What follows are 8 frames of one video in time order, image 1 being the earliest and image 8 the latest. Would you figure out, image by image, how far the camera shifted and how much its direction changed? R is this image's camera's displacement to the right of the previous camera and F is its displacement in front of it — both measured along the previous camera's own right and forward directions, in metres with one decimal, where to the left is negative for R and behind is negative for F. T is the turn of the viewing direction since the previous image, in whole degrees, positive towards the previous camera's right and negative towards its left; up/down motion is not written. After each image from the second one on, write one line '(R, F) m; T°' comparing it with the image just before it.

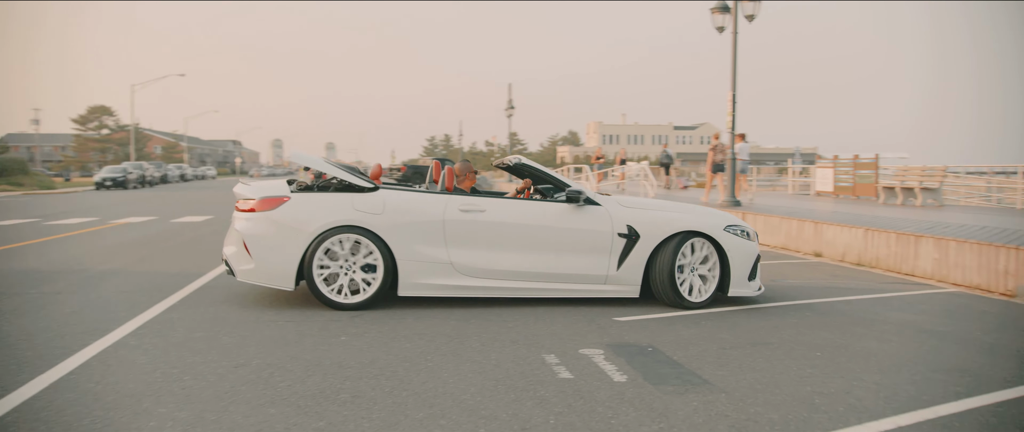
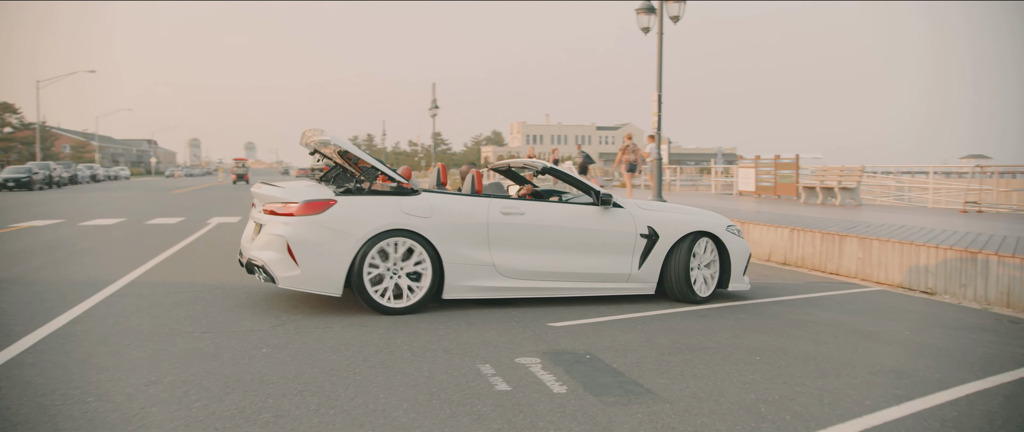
(0.0, +0.2) m; +6°
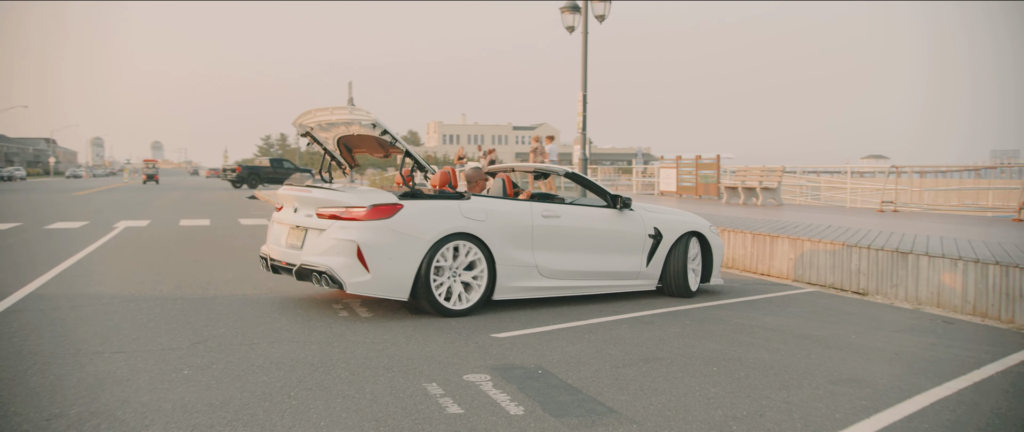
(-0.1, +0.3) m; +6°
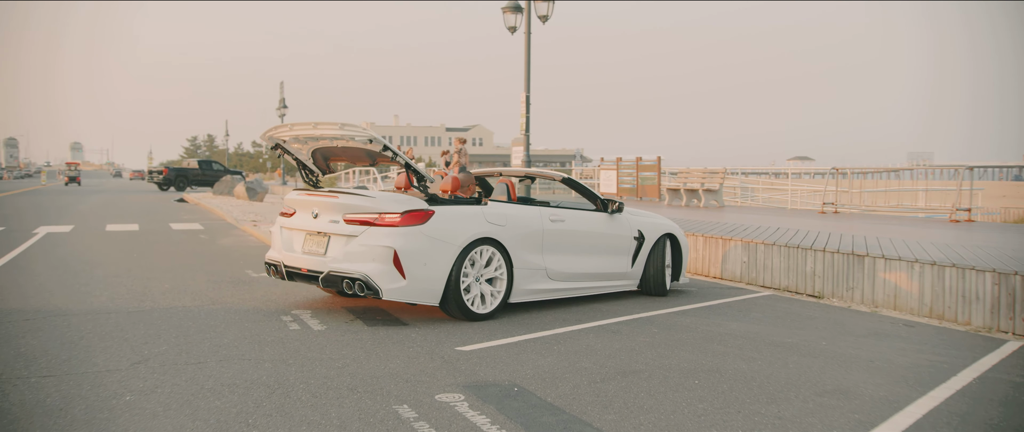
(-0.2, +0.3) m; +5°
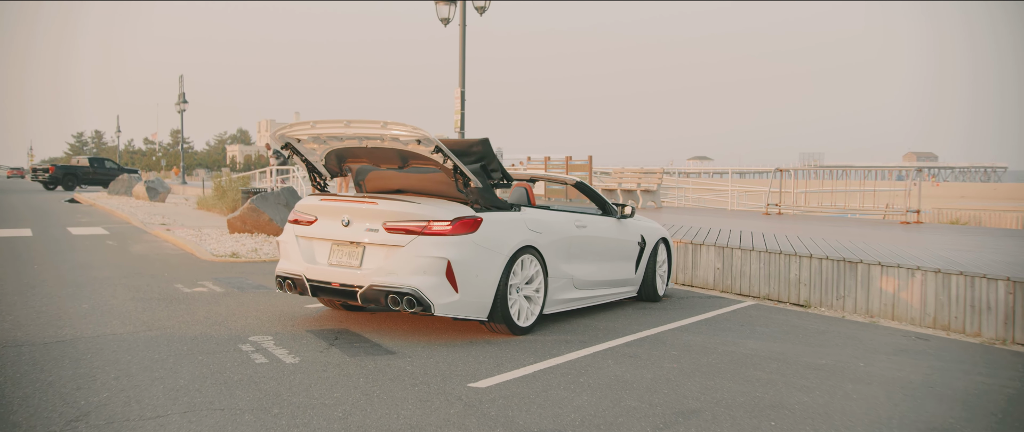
(-0.7, +0.8) m; +7°
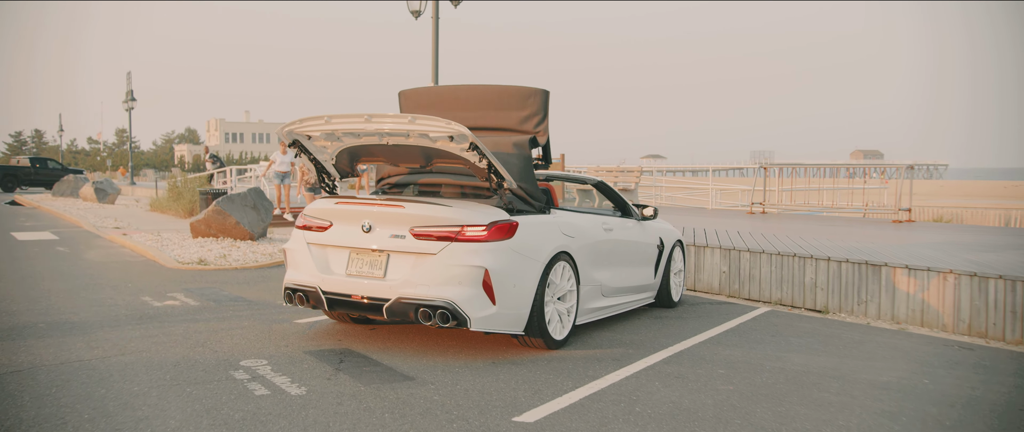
(-0.5, +0.6) m; +3°
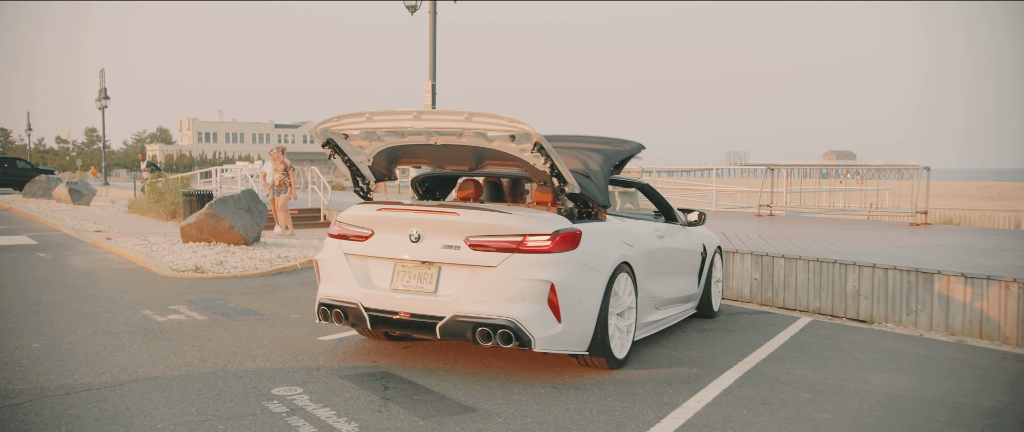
(-0.5, +0.5) m; +2°
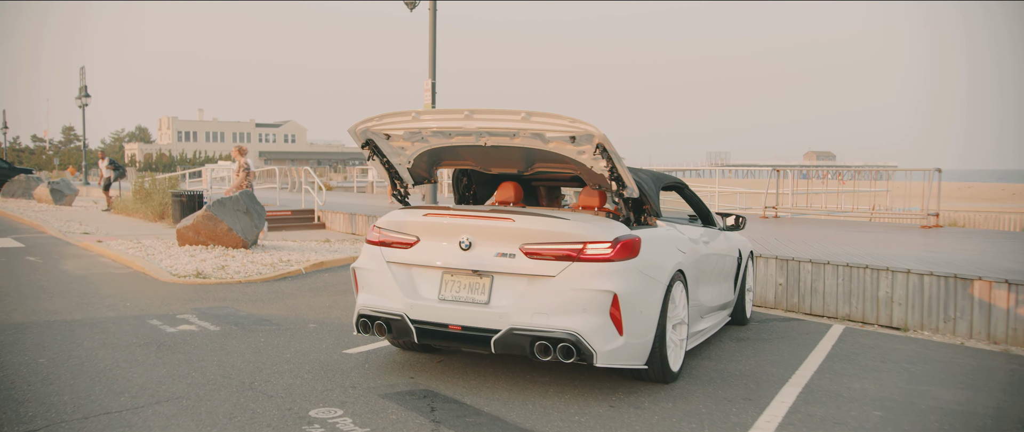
(-0.4, +0.3) m; +1°
